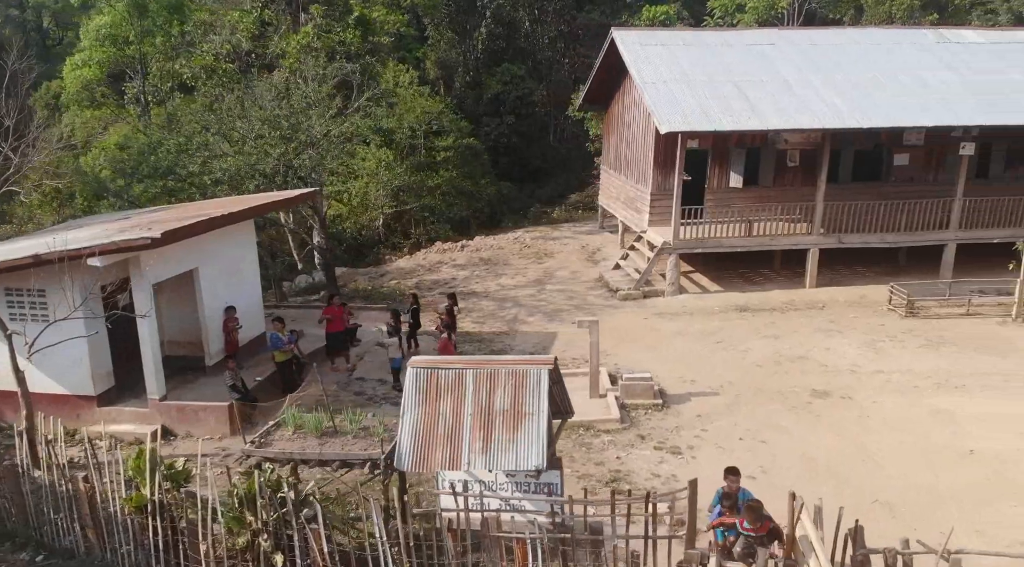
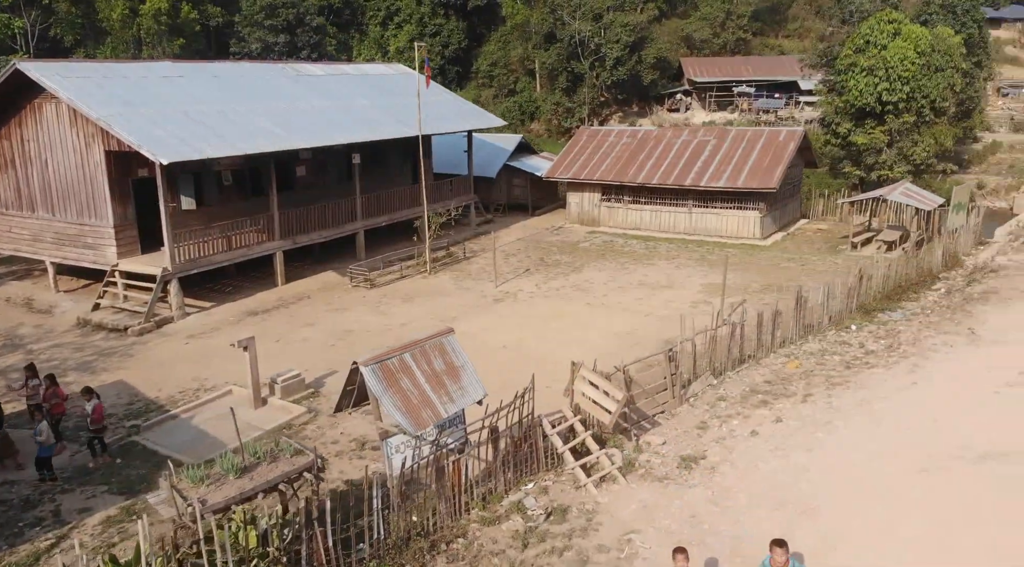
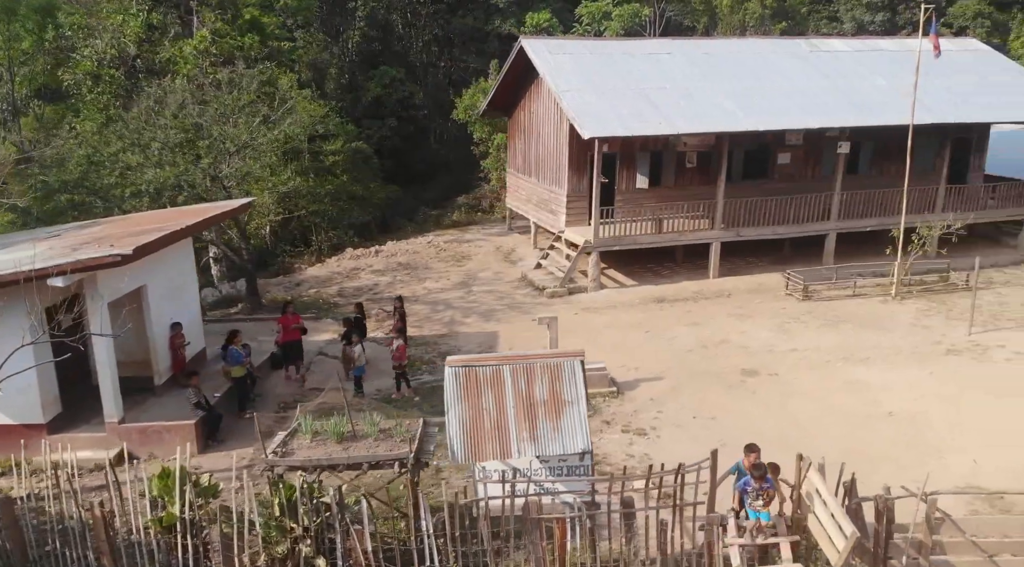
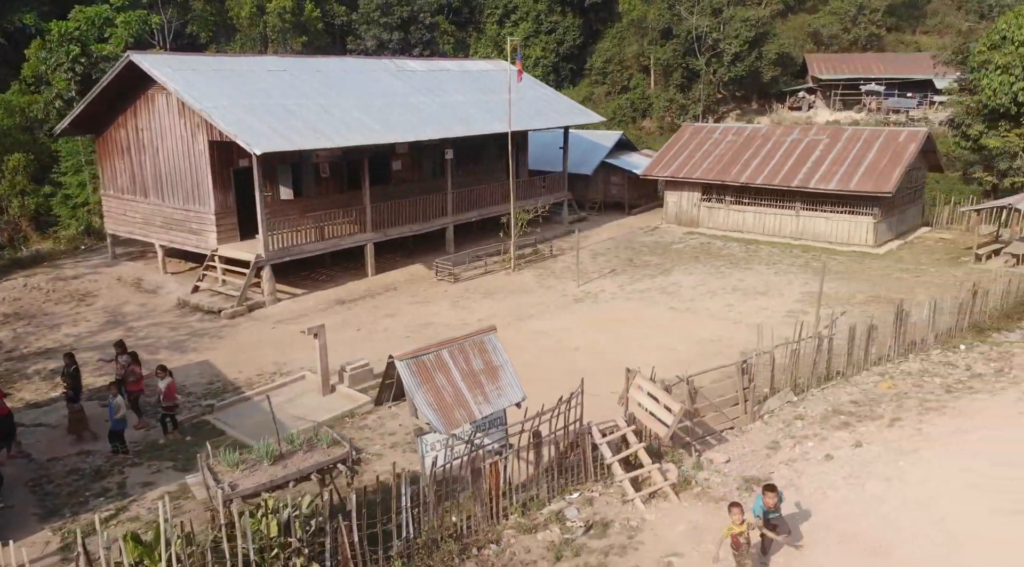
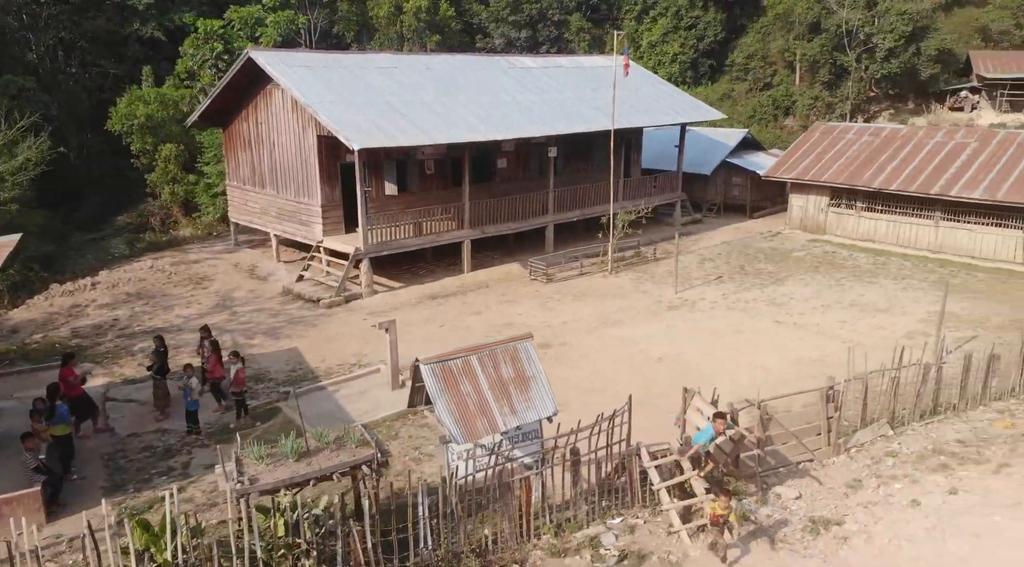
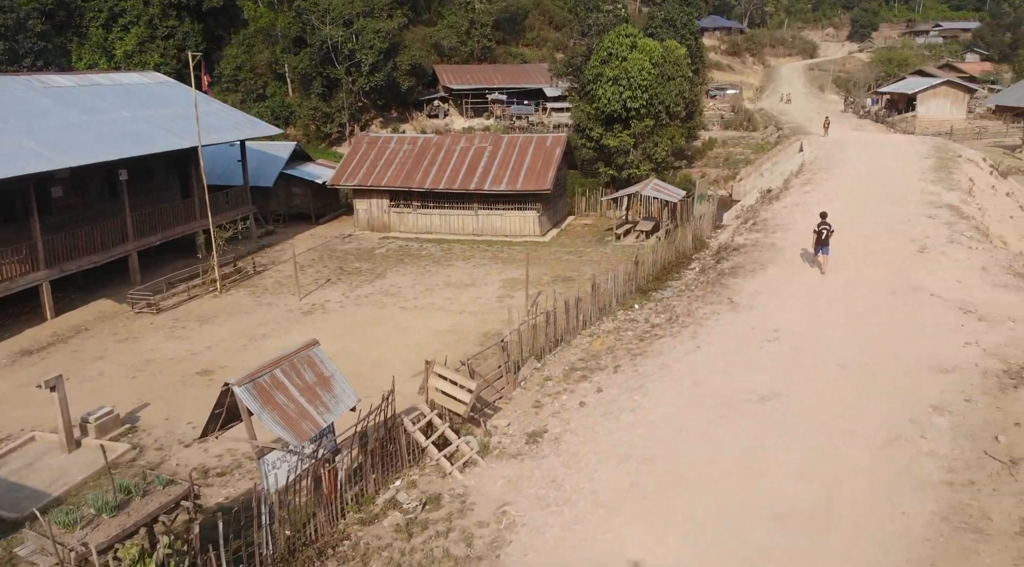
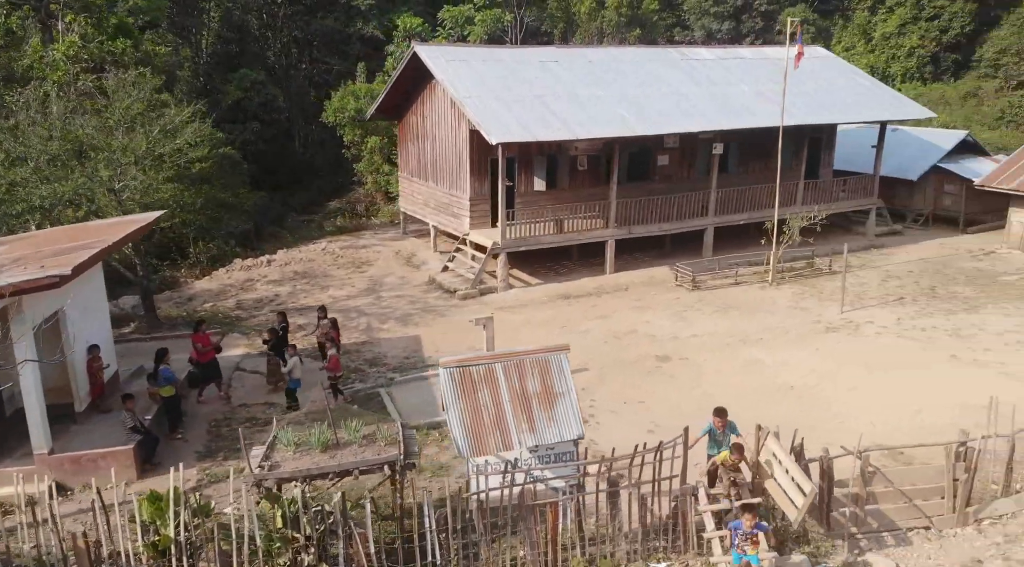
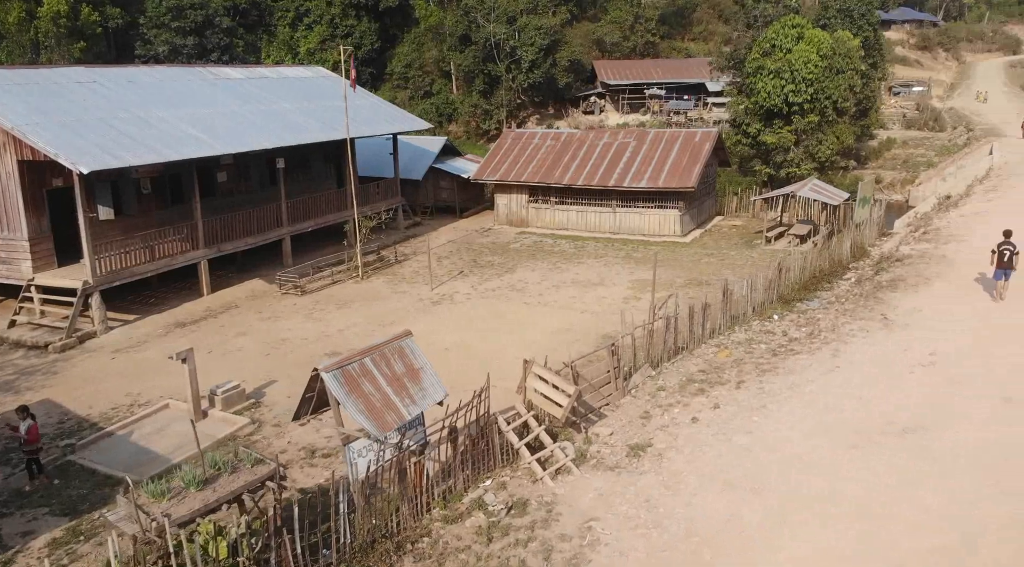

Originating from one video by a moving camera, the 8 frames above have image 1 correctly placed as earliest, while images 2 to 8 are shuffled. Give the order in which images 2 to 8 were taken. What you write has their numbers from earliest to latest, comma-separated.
3, 7, 5, 4, 2, 8, 6
